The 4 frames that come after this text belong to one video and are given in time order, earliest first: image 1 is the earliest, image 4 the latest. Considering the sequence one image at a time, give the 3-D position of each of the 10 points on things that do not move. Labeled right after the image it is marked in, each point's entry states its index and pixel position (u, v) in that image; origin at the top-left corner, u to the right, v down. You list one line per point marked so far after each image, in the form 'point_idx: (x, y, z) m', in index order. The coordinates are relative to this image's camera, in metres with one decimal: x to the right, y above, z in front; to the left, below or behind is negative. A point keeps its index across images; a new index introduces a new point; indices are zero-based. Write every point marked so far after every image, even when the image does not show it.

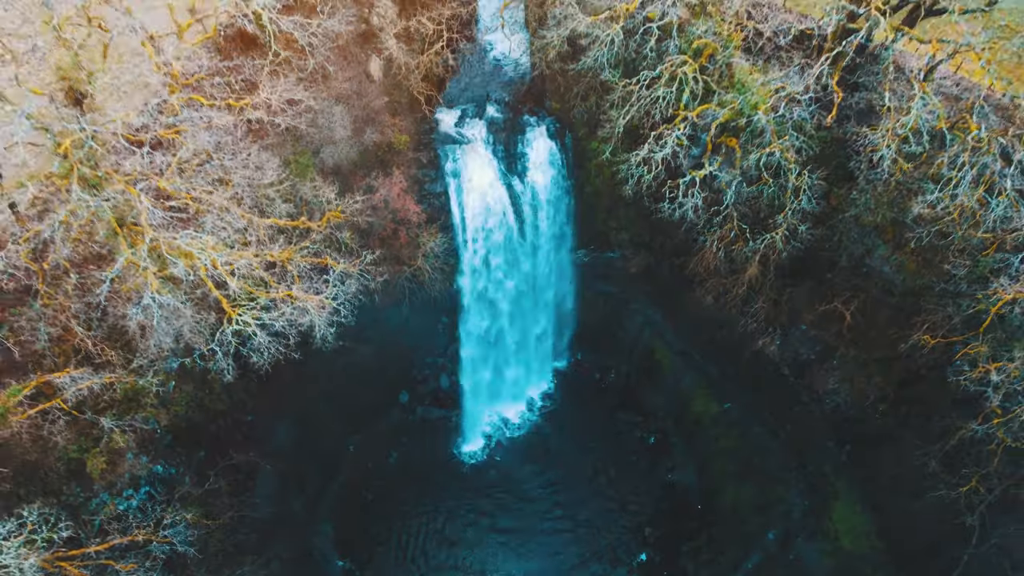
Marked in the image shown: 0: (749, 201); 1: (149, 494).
0: (+4.5, +1.7, +10.7) m
1: (-6.9, -3.9, +10.7) m
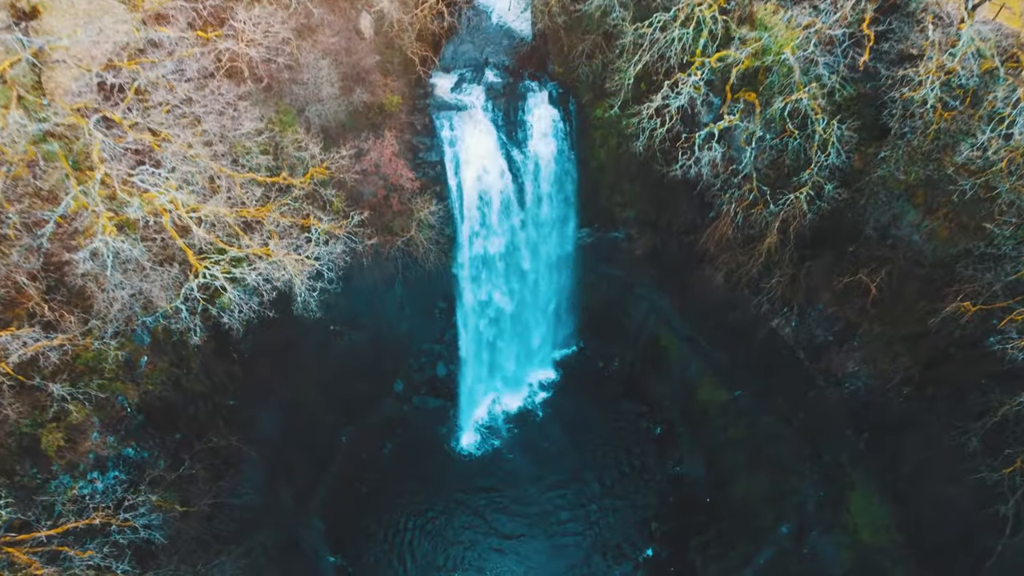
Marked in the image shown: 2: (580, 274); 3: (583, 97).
0: (+4.5, +2.3, +9.9) m
1: (-6.9, -3.3, +9.9) m
2: (+1.8, +0.4, +15.3) m
3: (+1.6, +4.4, +12.9) m
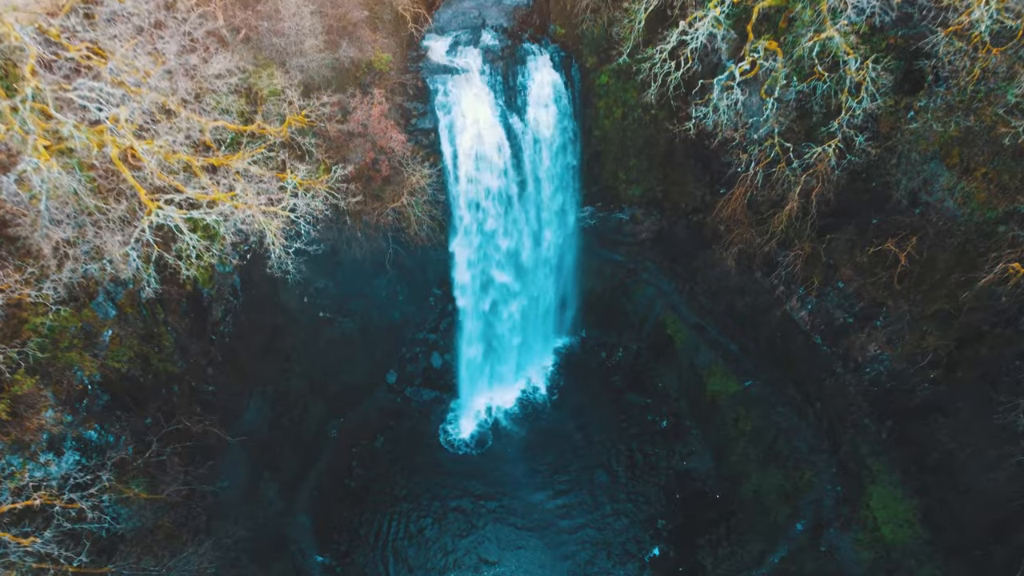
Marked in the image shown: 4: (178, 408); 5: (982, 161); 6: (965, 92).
0: (+4.5, +2.8, +9.0) m
1: (-6.9, -2.8, +9.0) m
2: (+1.8, +0.8, +14.4) m
3: (+1.6, +4.9, +12.1) m
4: (-6.1, -2.2, +10.4) m
5: (+7.5, +2.0, +9.0) m
6: (+6.9, +3.0, +8.7) m
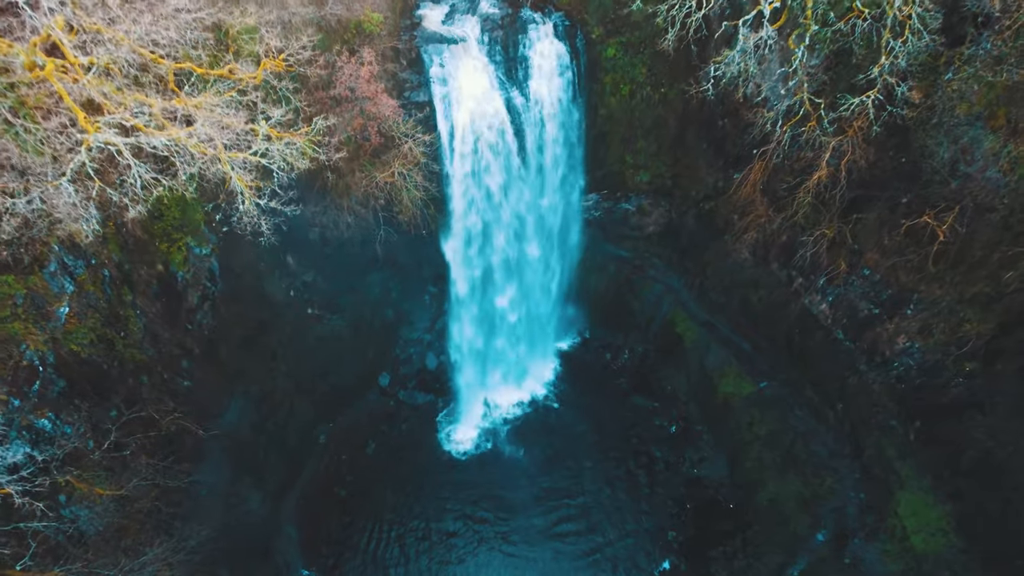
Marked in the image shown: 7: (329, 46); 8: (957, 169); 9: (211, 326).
0: (+4.5, +3.2, +8.2) m
1: (-6.9, -2.3, +8.0) m
2: (+1.8, +1.1, +13.6) m
3: (+1.6, +5.2, +11.4) m
4: (-6.1, -1.8, +9.4) m
5: (+7.5, +2.4, +8.2) m
6: (+7.0, +3.4, +7.9) m
7: (-3.2, +4.3, +10.2) m
8: (+7.1, +1.9, +8.9) m
9: (-5.5, -0.5, +10.0) m
